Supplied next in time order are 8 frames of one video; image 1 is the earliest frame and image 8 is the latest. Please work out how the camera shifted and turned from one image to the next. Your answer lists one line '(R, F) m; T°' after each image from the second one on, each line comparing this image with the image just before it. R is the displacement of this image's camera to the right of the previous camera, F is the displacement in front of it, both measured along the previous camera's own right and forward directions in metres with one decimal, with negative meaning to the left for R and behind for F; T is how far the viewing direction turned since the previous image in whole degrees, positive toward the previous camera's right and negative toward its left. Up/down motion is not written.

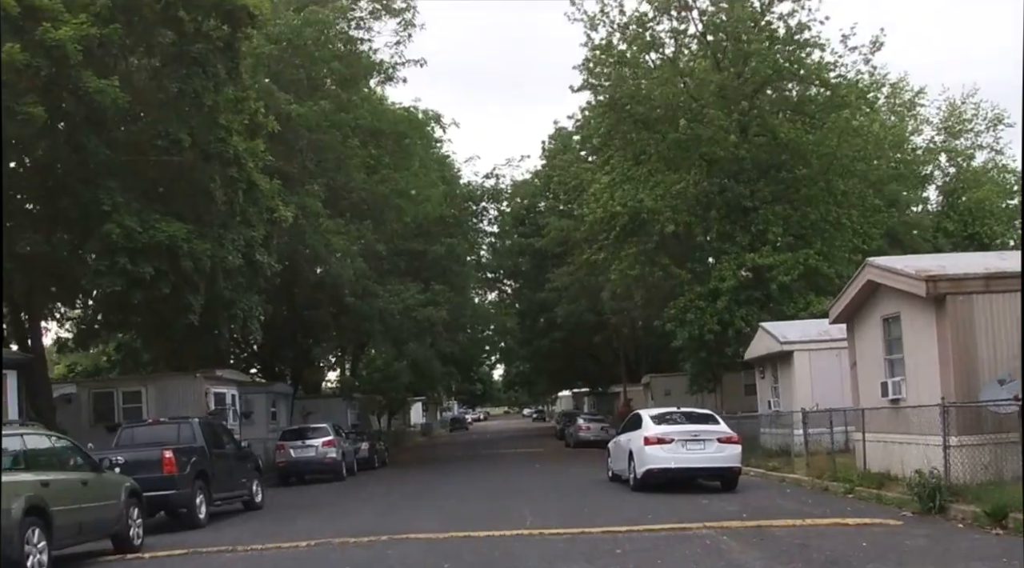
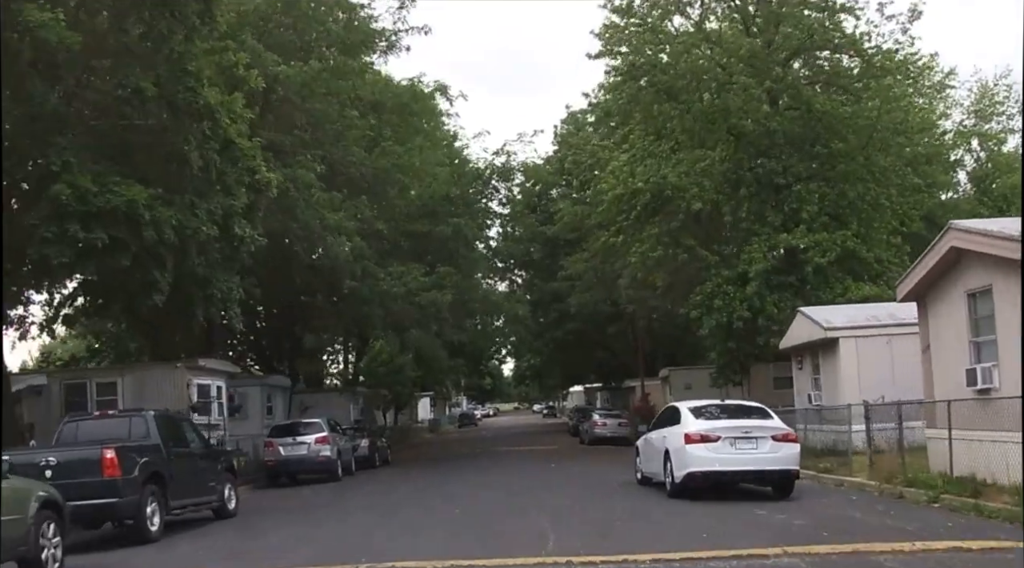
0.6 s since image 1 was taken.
(-0.1, +2.5) m; -1°
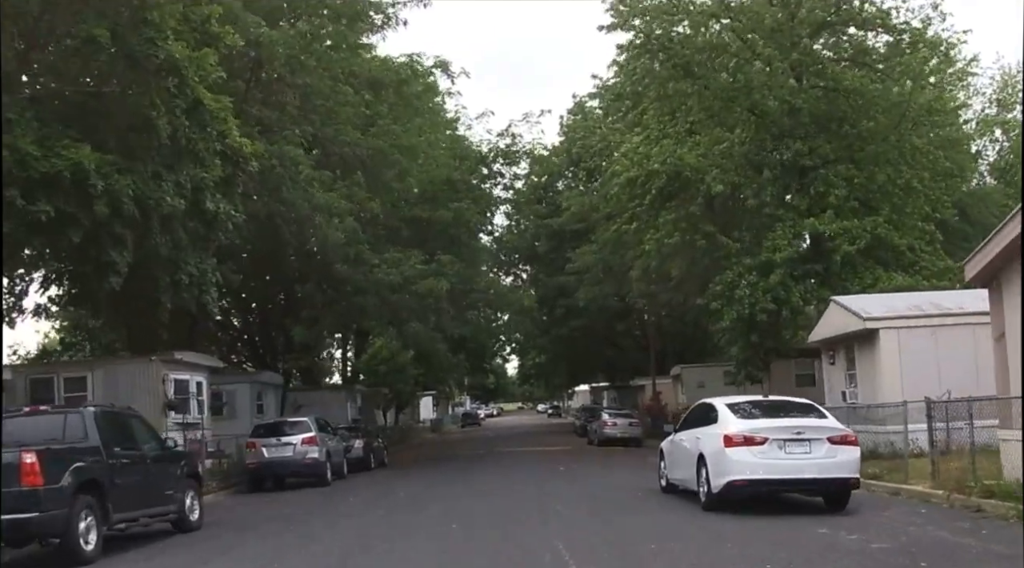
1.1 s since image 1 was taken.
(0.0, +2.0) m; 0°
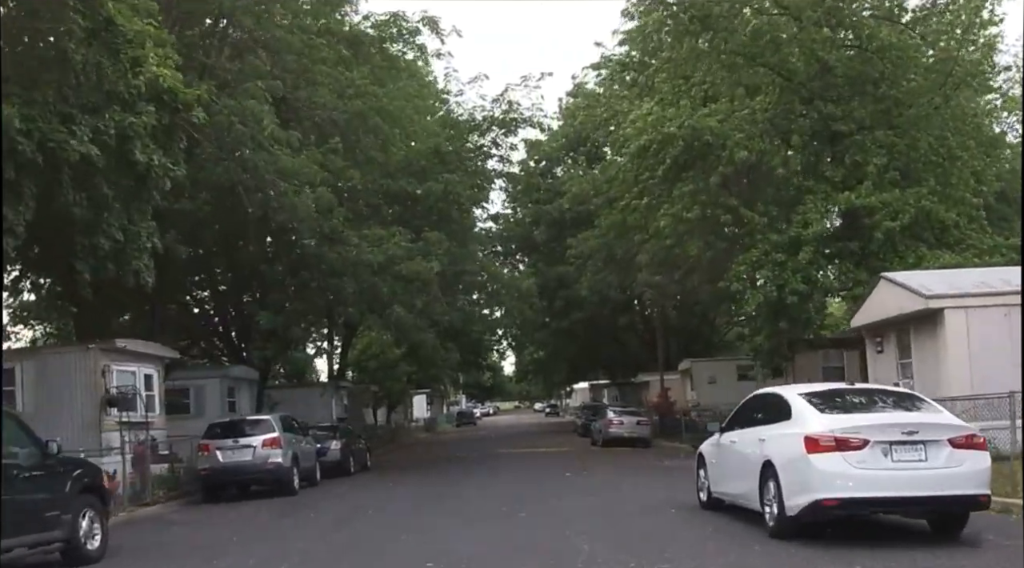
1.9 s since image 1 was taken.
(0.0, +3.1) m; 0°
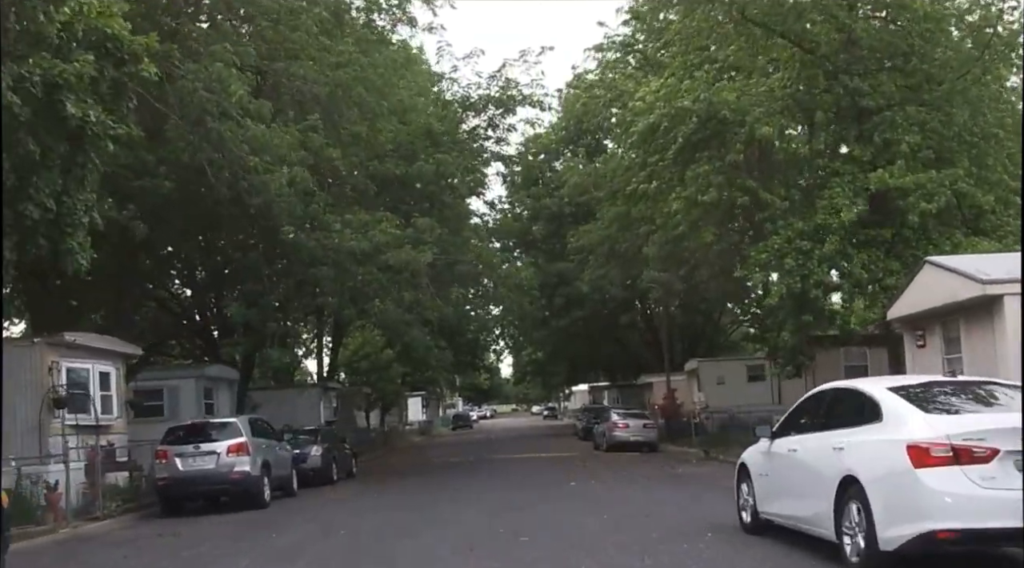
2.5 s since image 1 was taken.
(0.0, +2.1) m; 0°
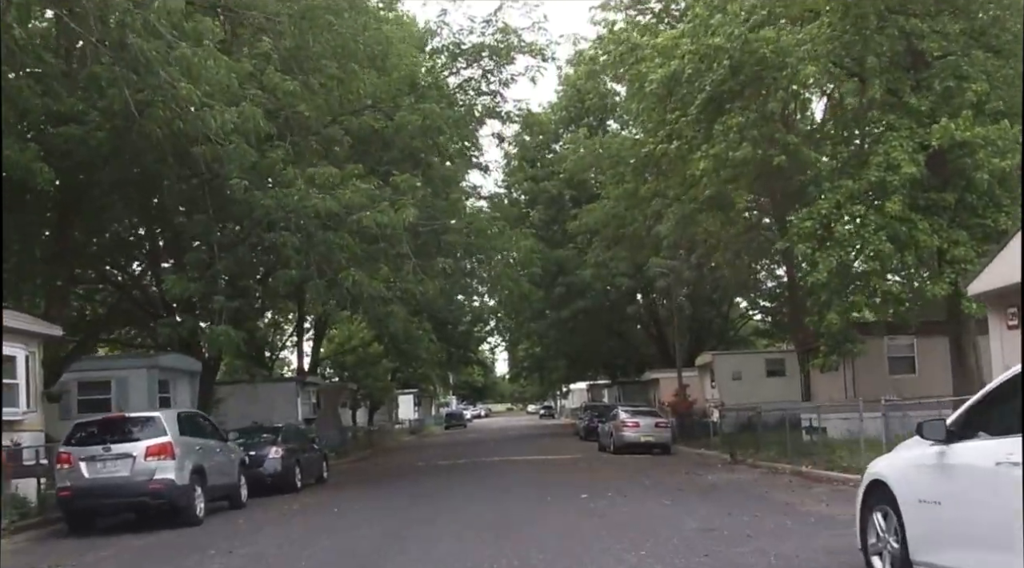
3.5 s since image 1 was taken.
(0.0, +3.3) m; 0°
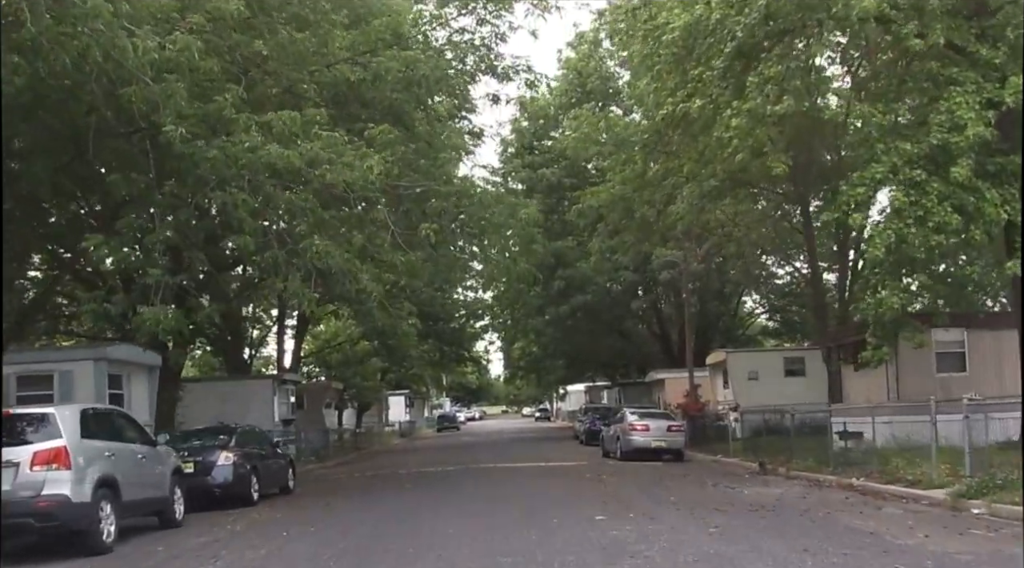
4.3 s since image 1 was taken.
(0.0, +2.8) m; 0°
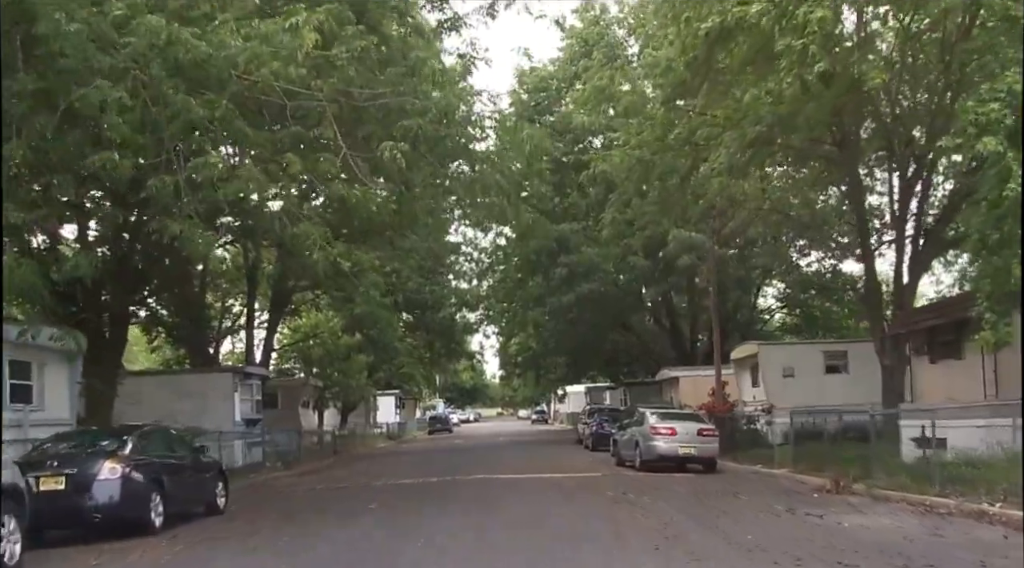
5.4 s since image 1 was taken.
(0.0, +4.2) m; 0°
